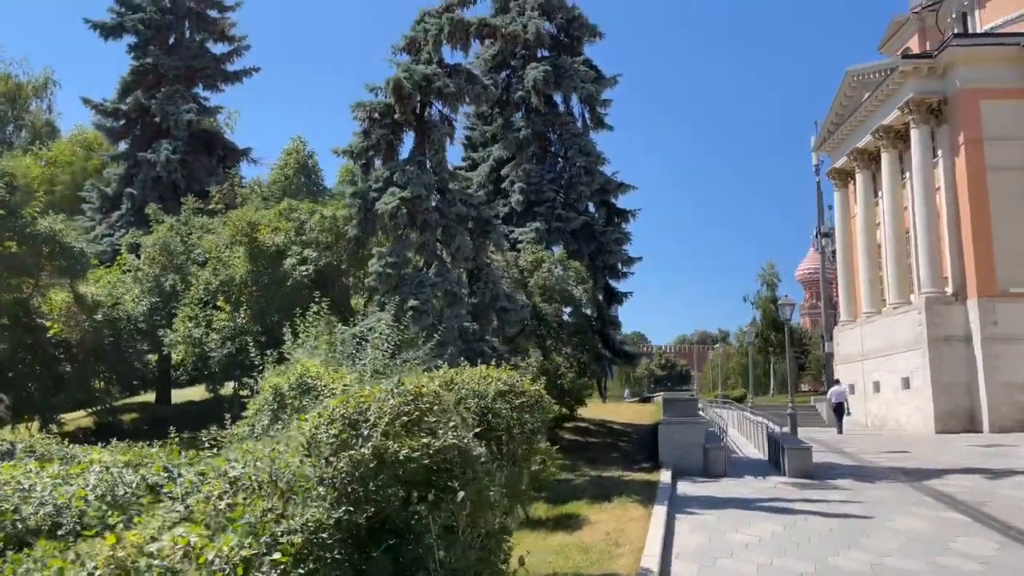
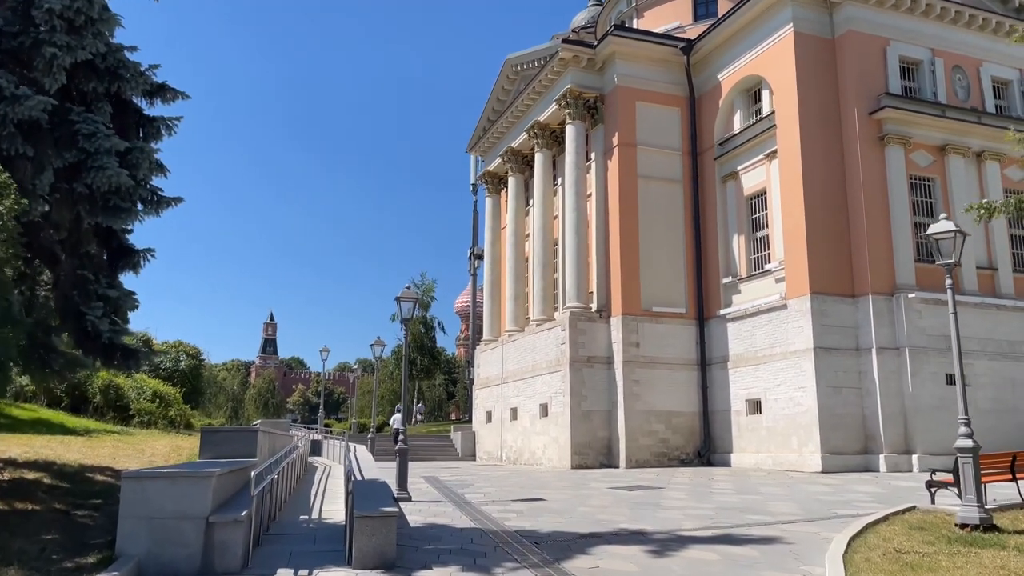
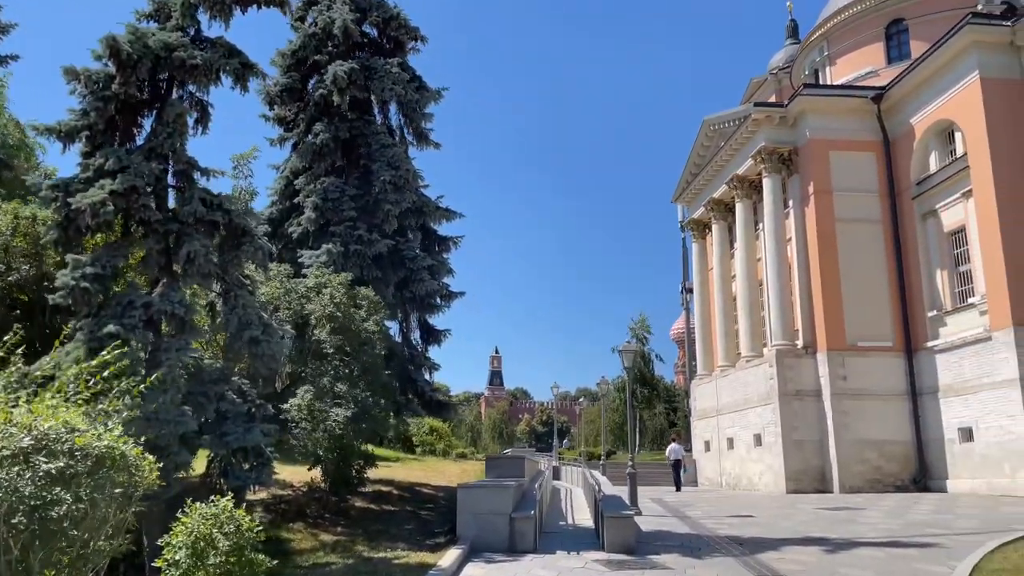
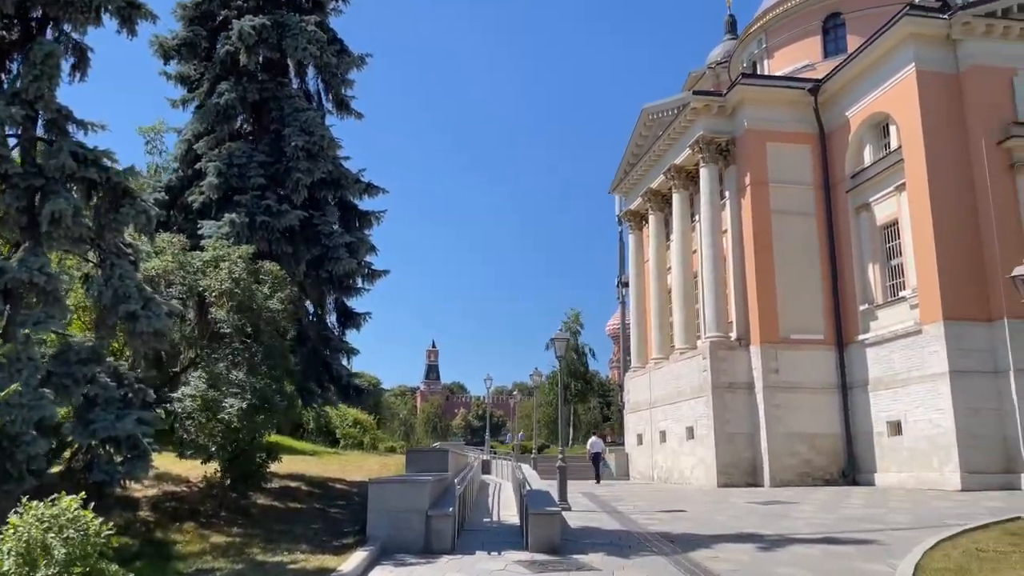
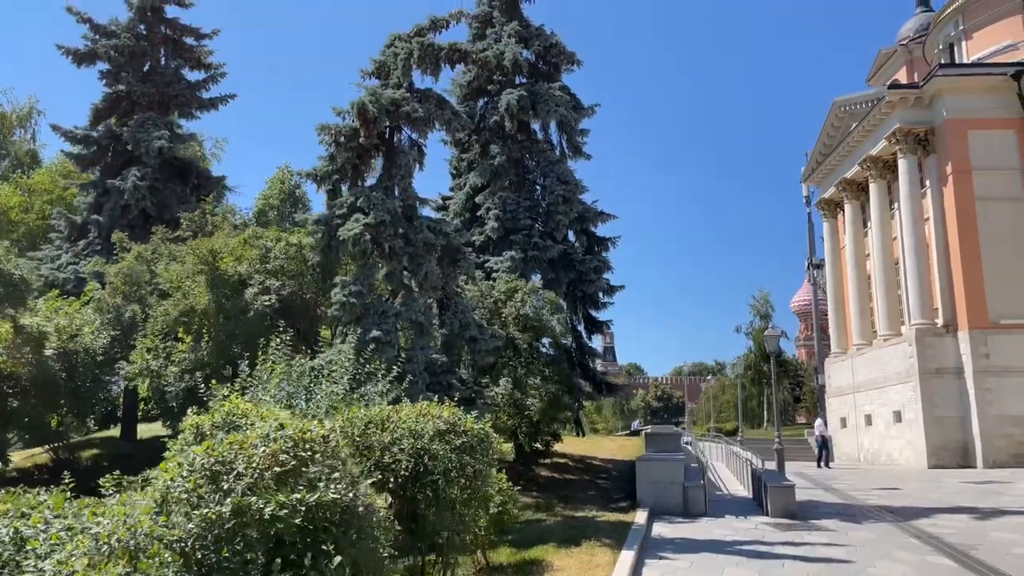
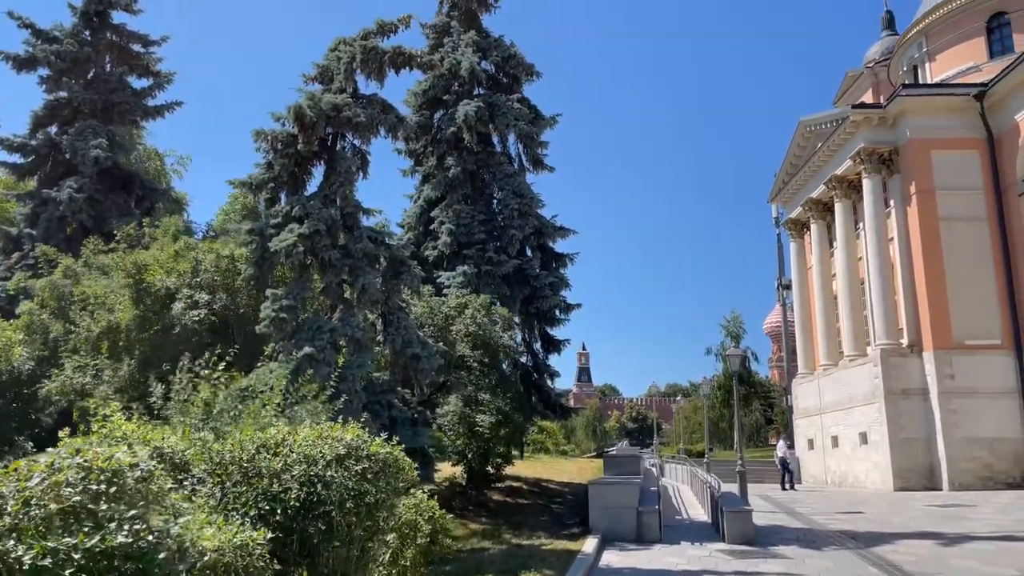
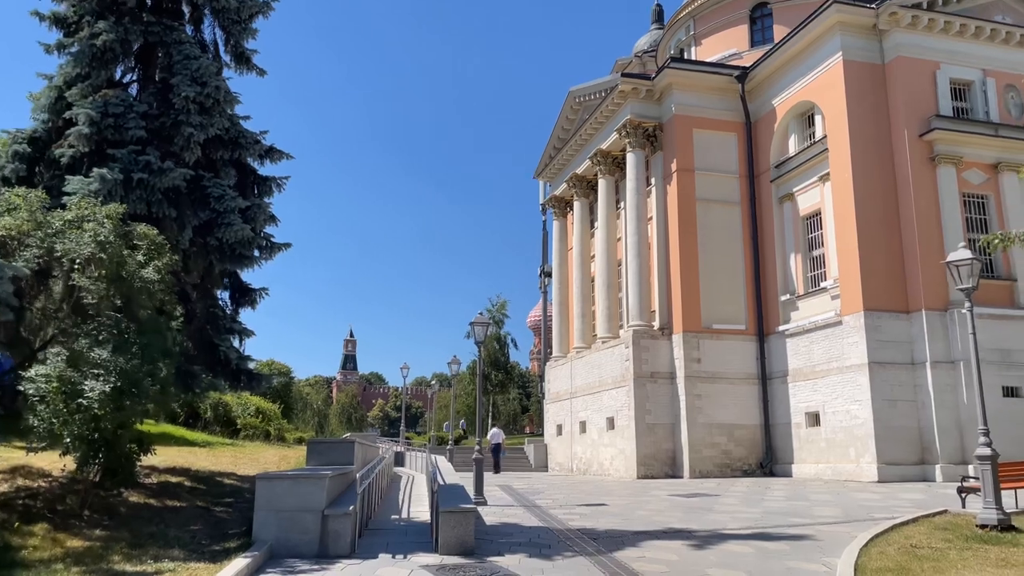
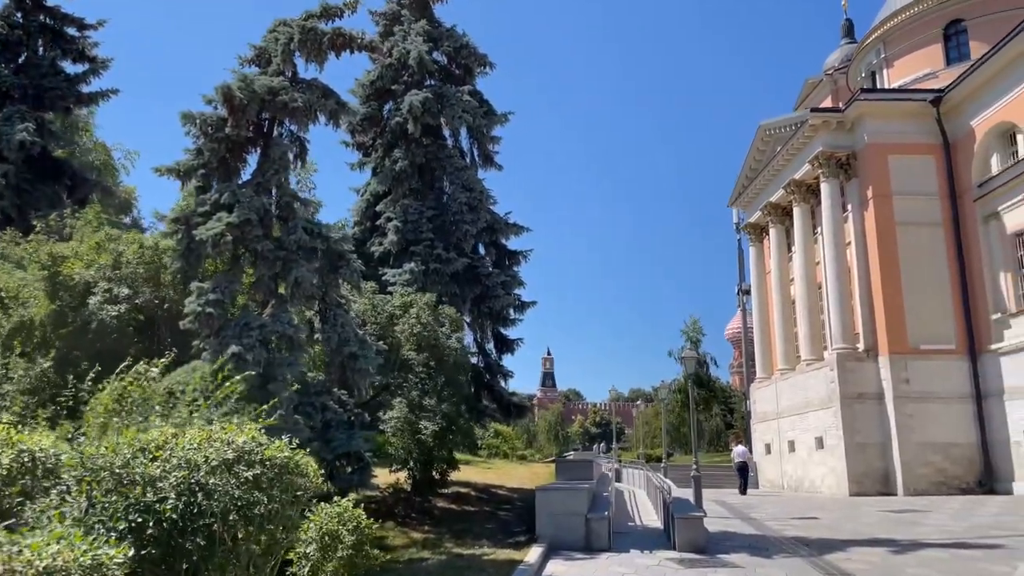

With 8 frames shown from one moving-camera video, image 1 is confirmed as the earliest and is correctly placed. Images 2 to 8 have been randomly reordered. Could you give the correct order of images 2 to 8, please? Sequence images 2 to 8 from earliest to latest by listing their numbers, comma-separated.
5, 6, 8, 3, 4, 7, 2
